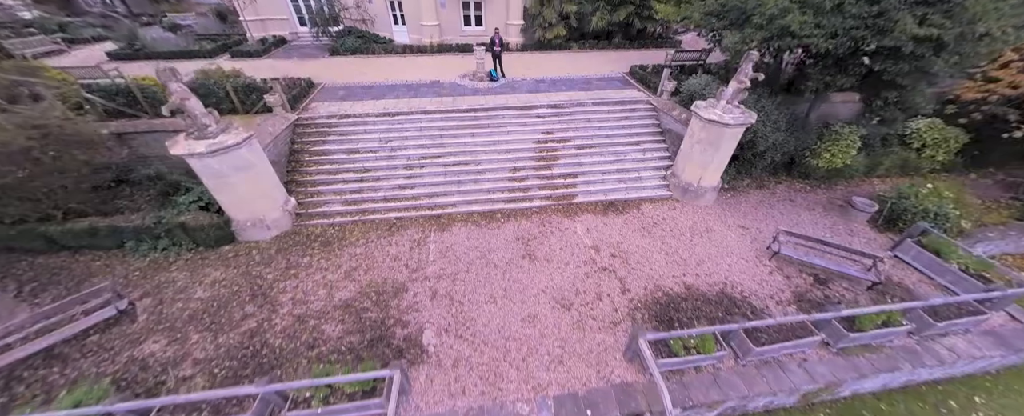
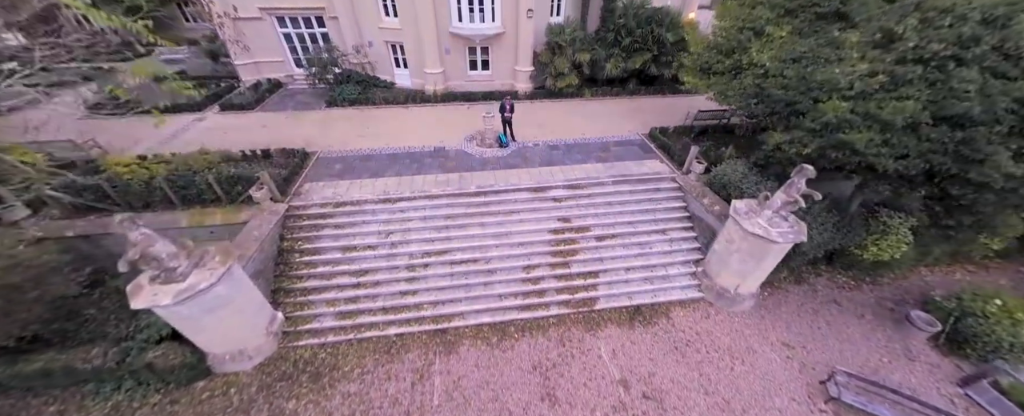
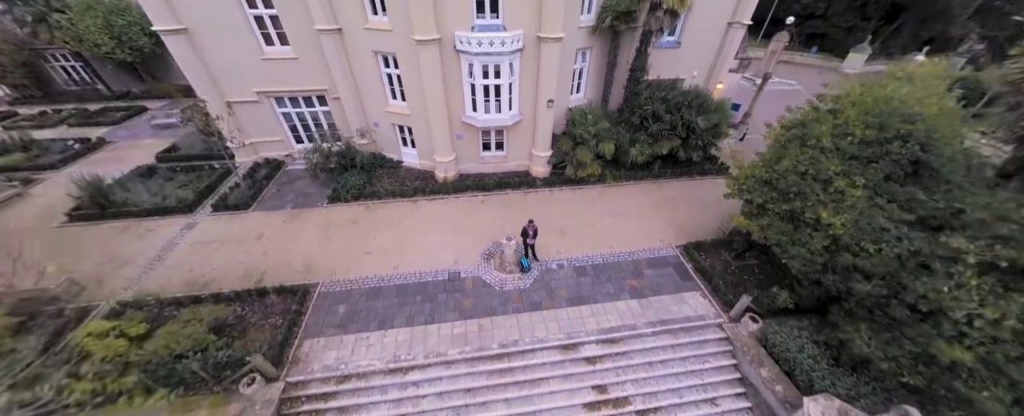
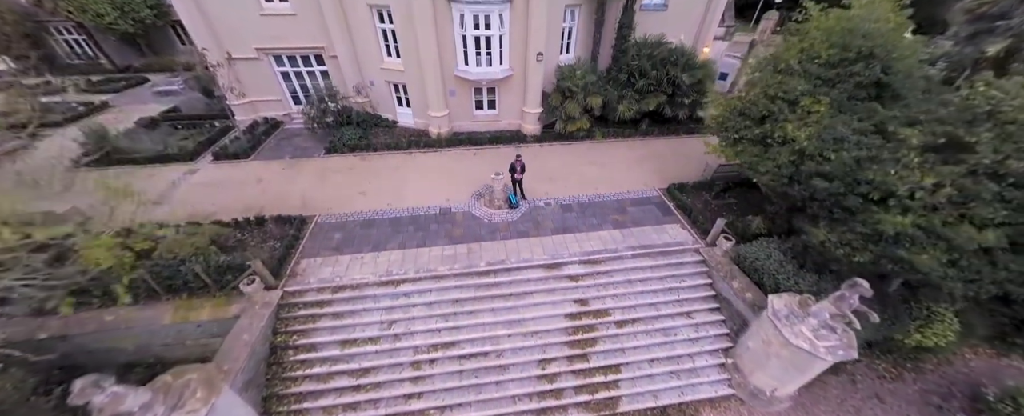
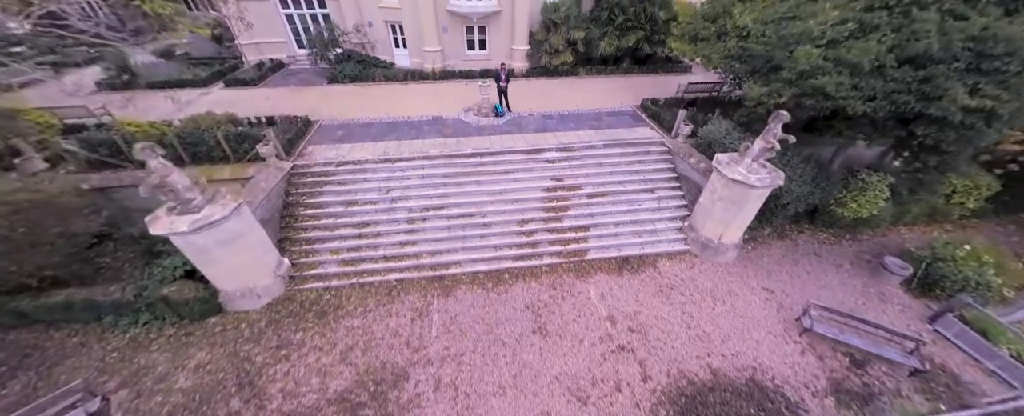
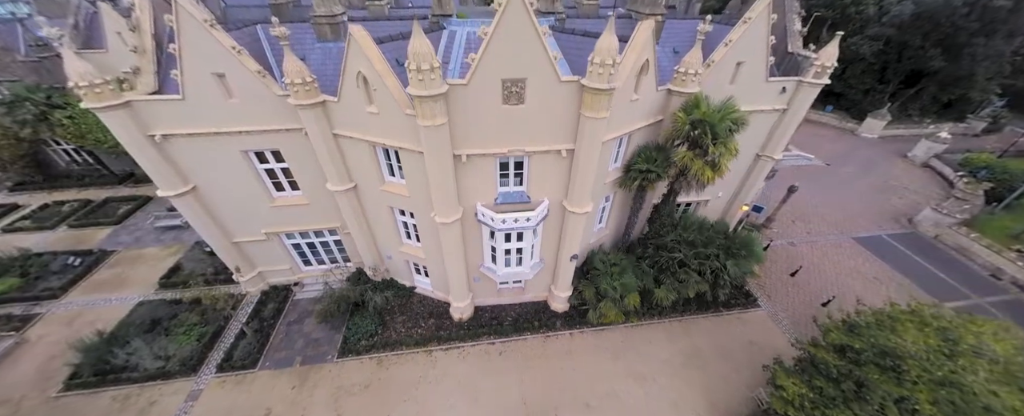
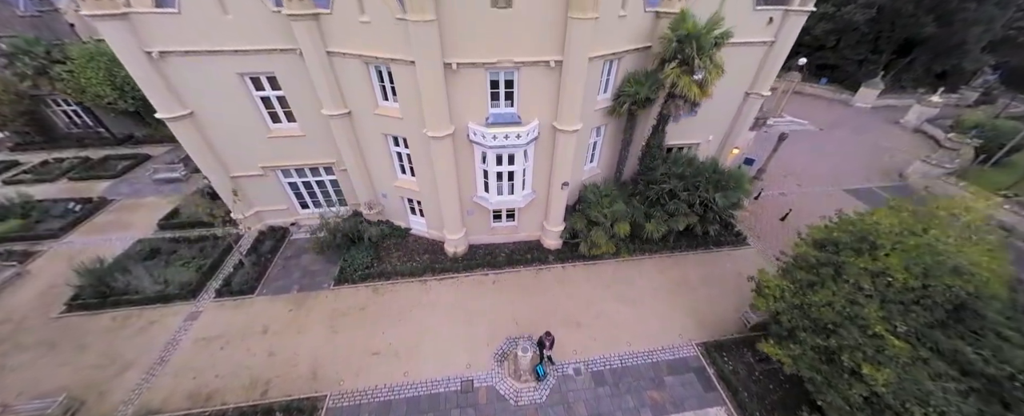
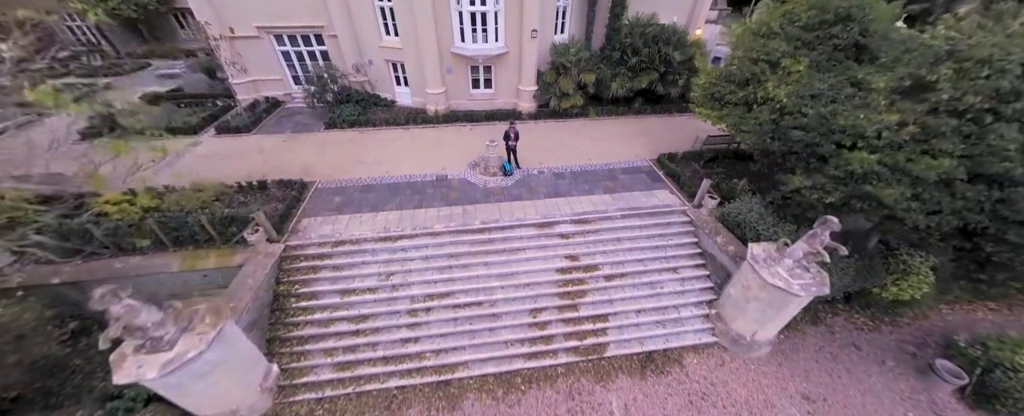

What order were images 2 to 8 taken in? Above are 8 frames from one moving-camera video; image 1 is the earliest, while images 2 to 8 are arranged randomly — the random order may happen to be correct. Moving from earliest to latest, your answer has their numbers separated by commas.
5, 2, 8, 4, 3, 7, 6
